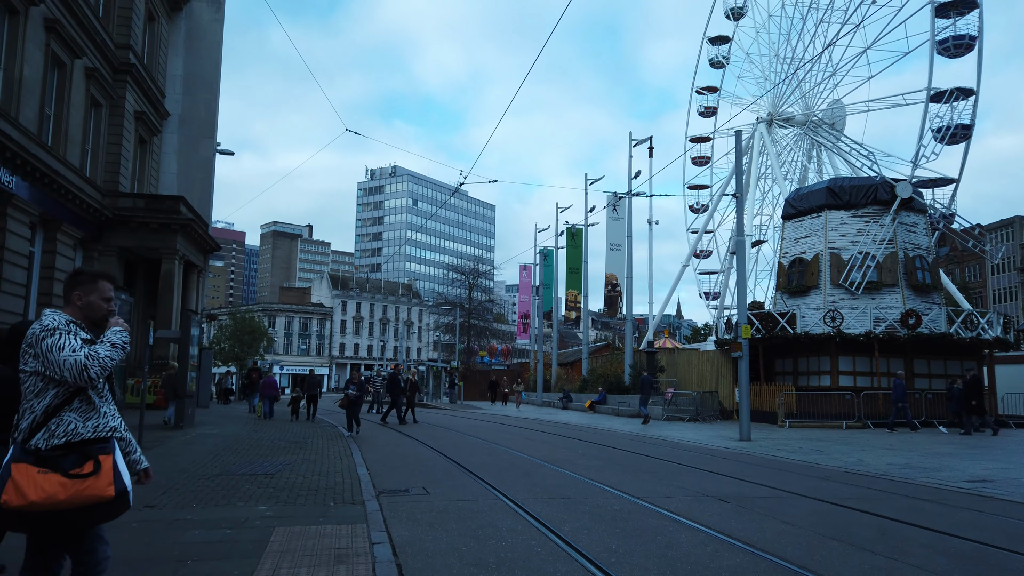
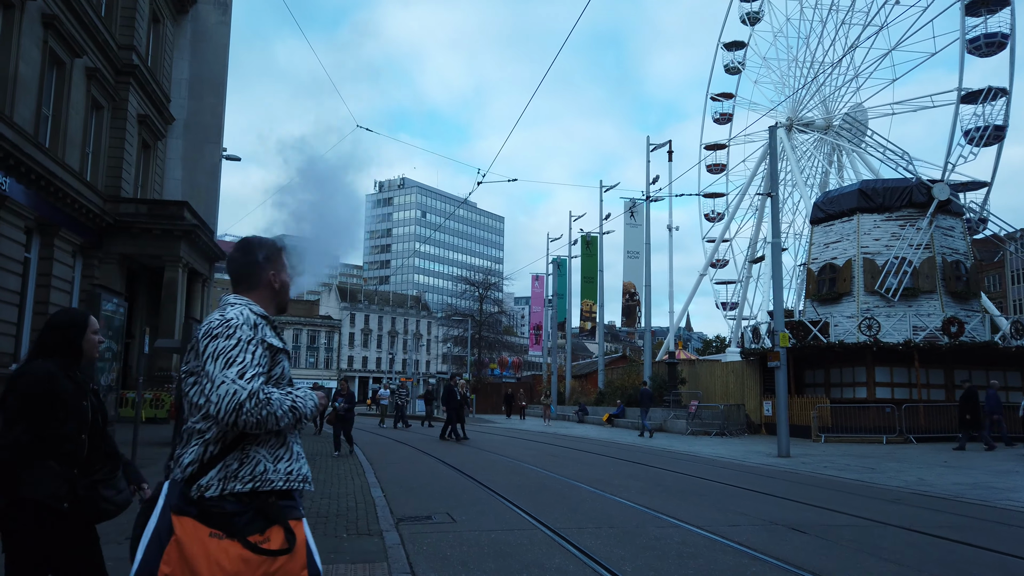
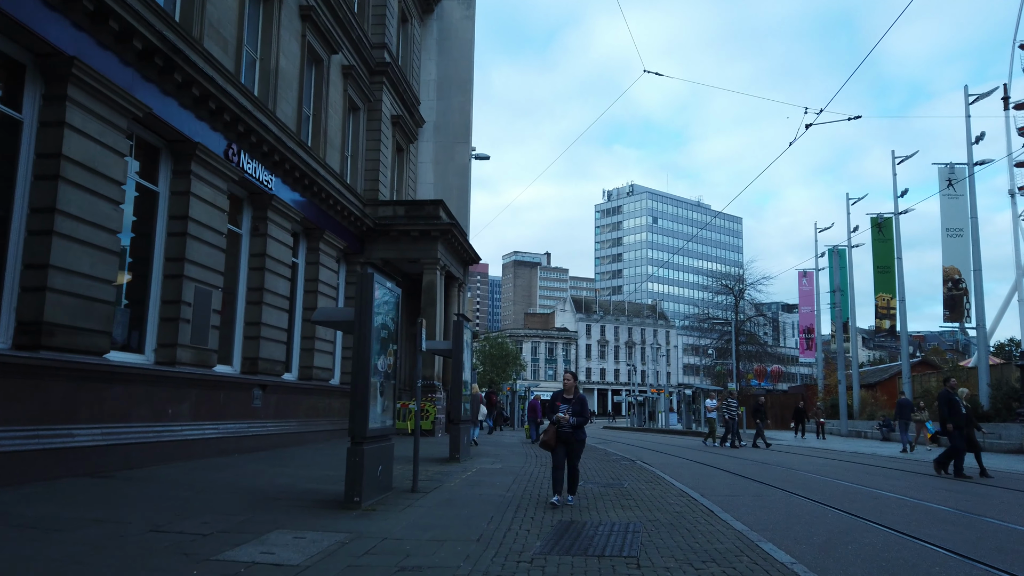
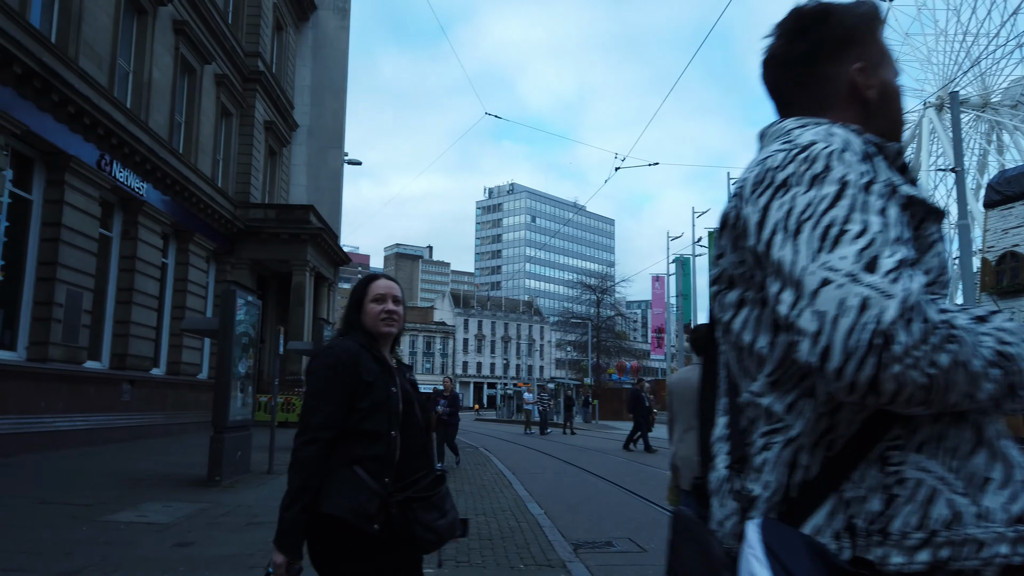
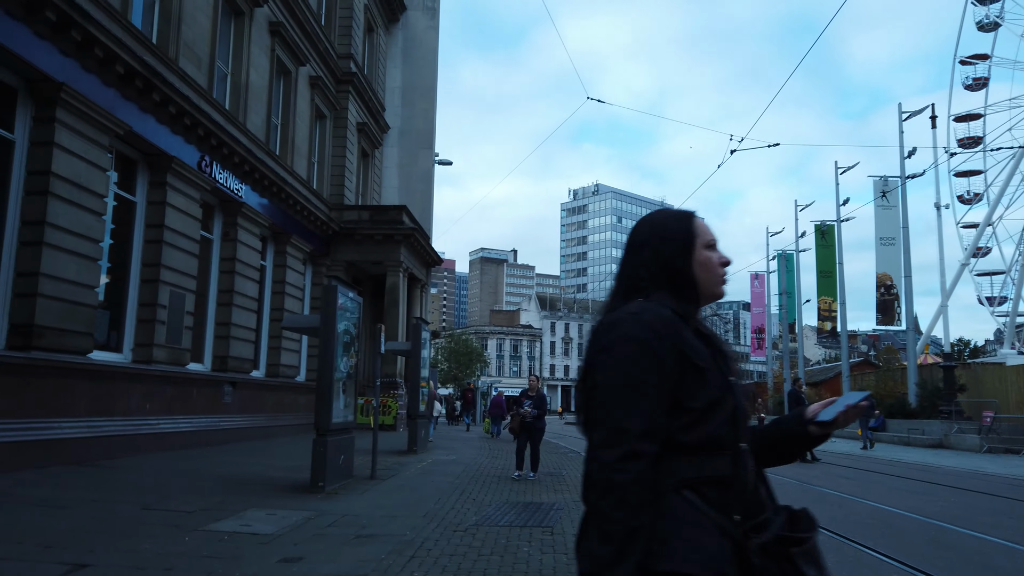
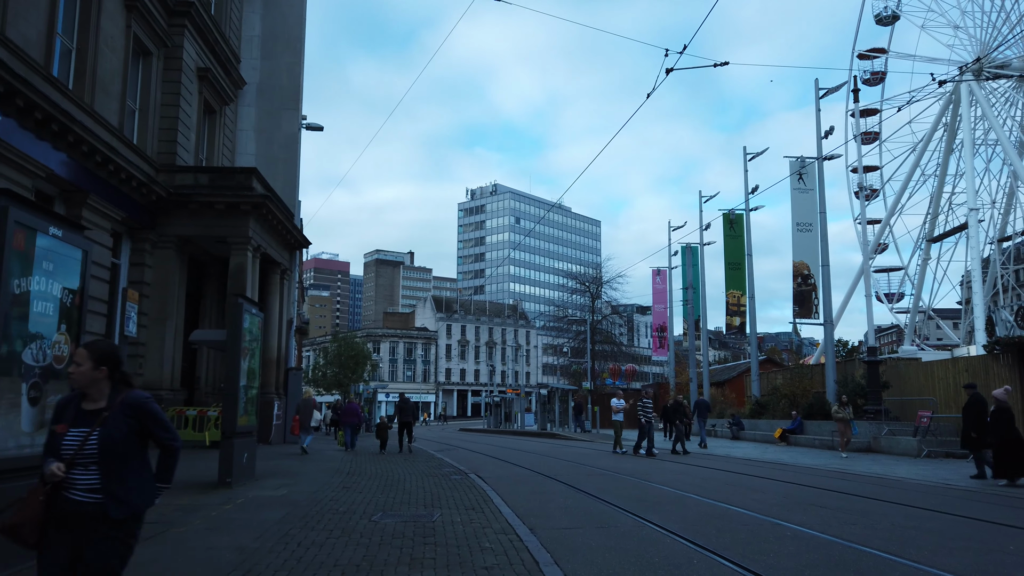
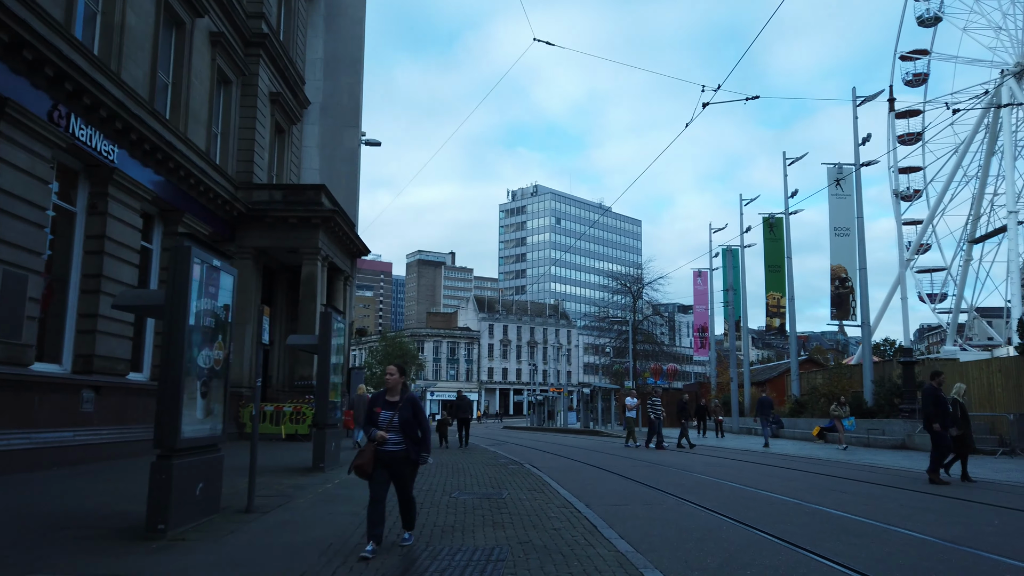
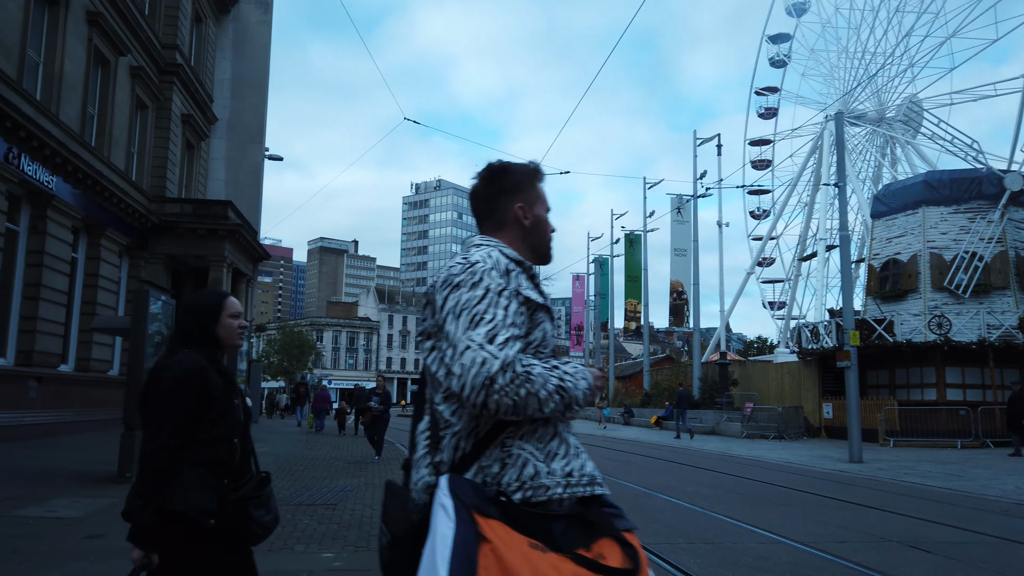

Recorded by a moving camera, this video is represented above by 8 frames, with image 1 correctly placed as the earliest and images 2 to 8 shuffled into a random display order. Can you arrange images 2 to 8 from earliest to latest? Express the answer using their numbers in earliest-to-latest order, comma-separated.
2, 8, 4, 5, 3, 7, 6
